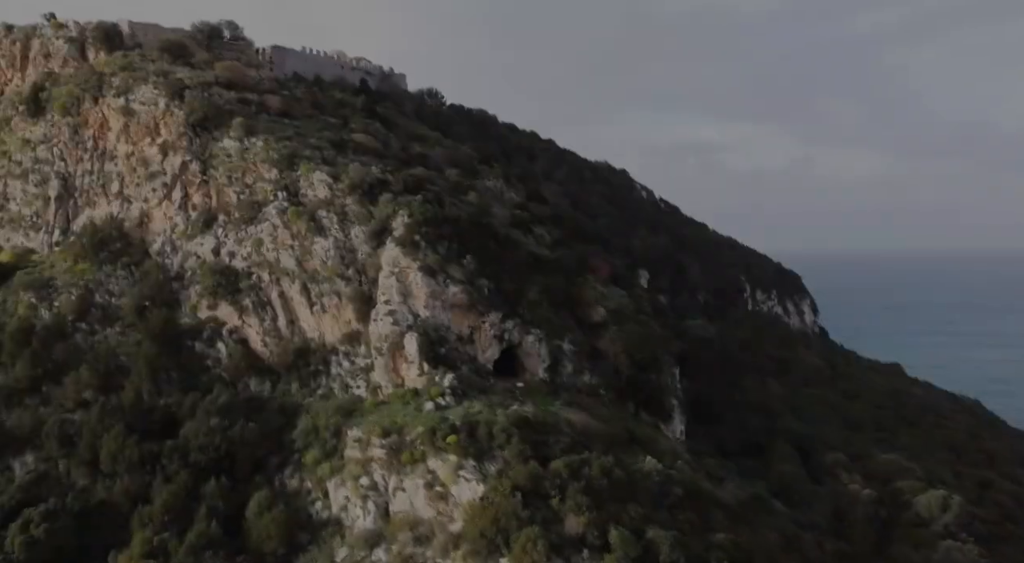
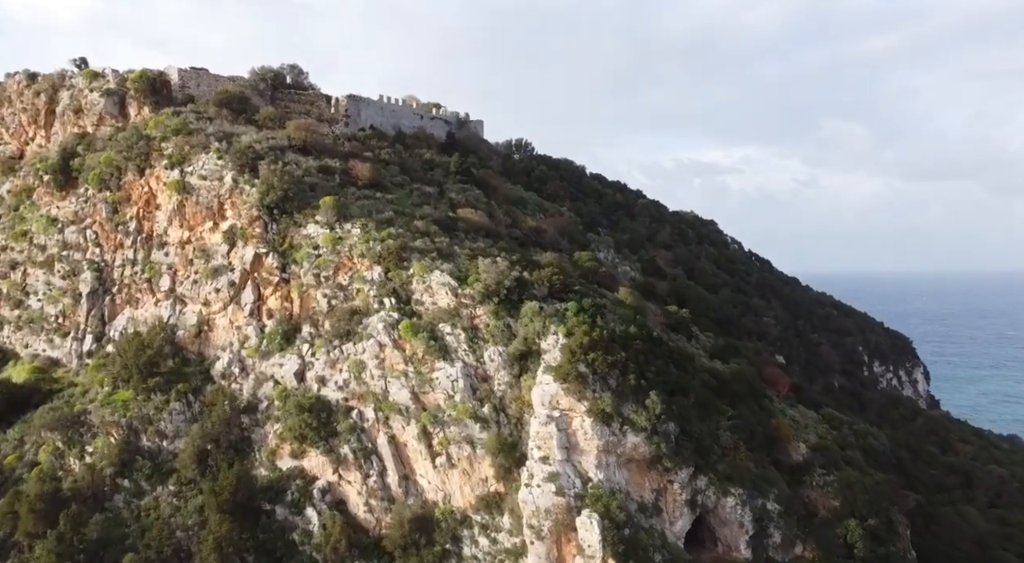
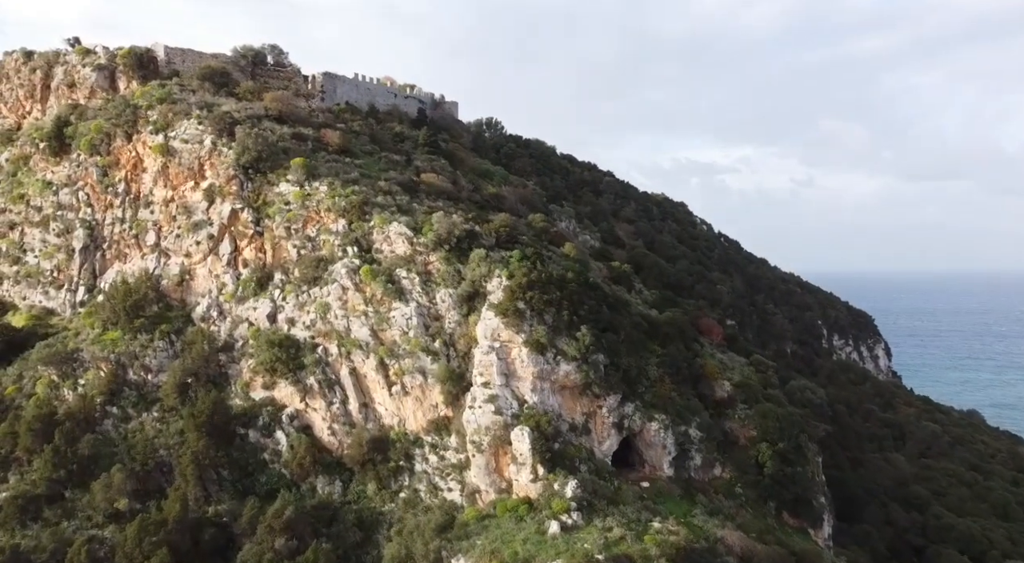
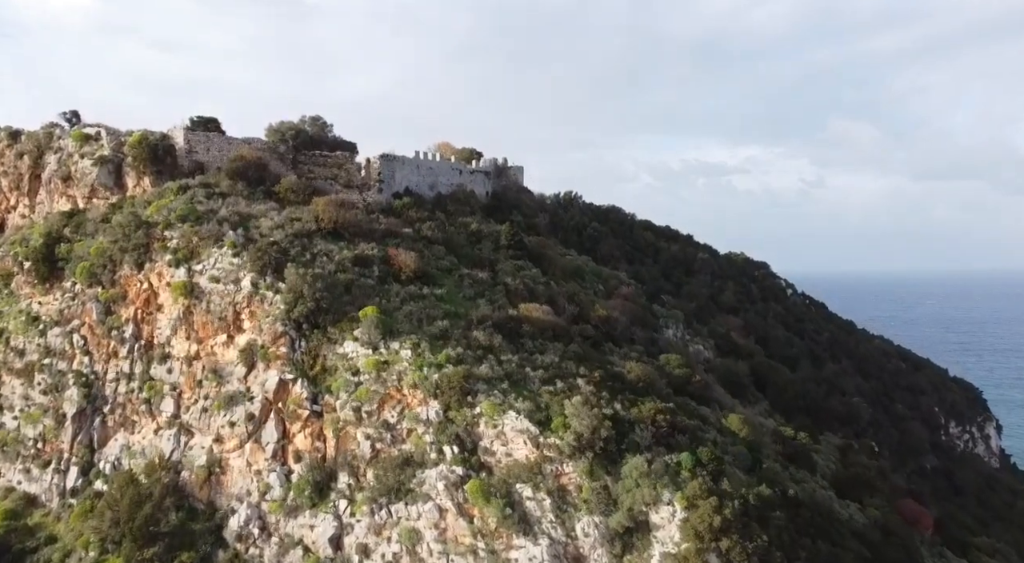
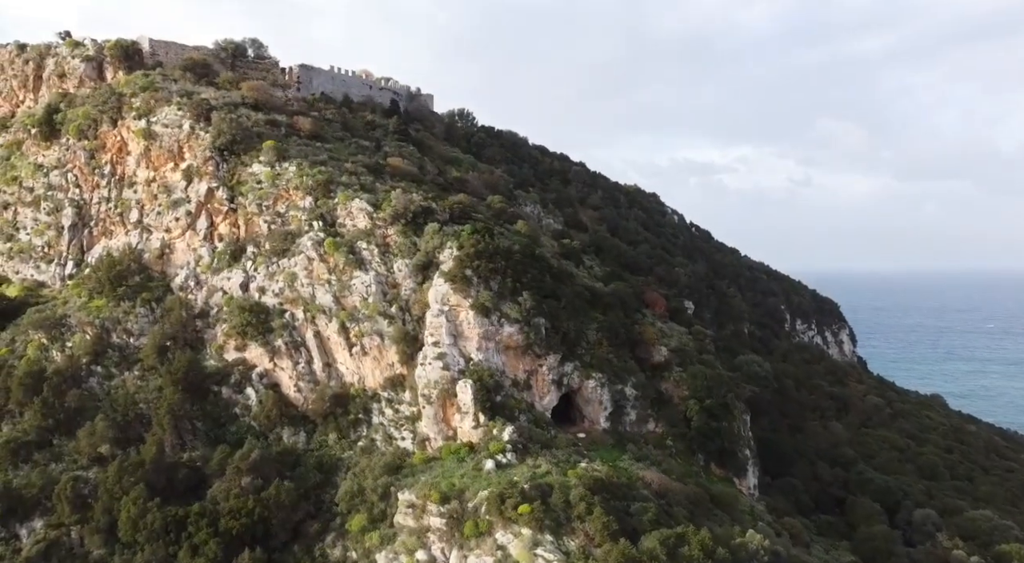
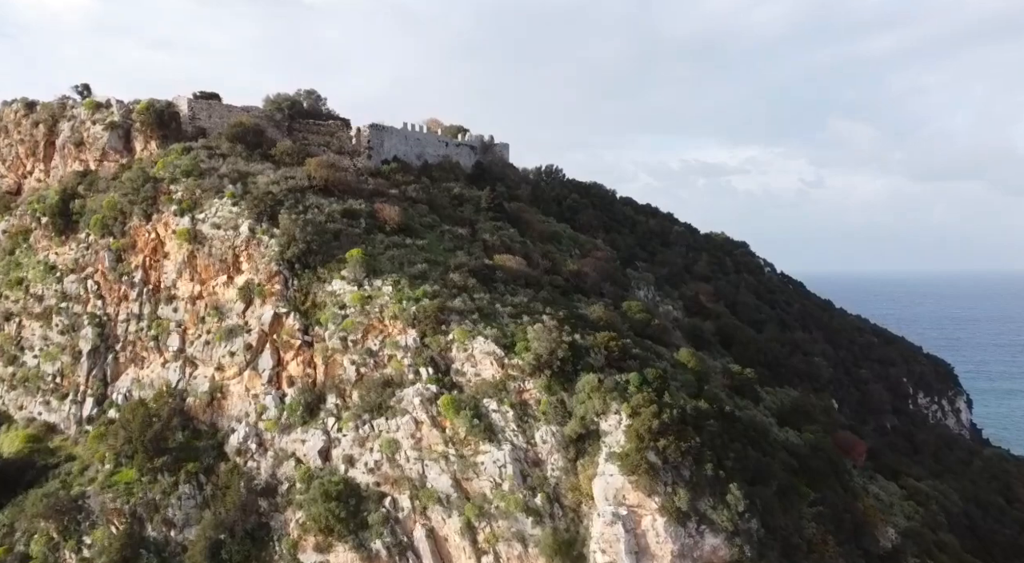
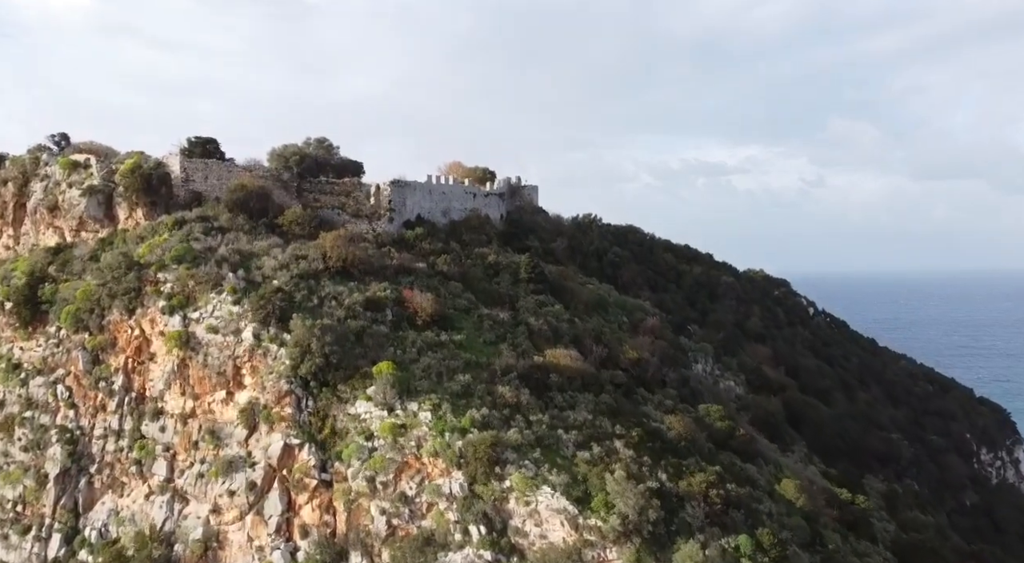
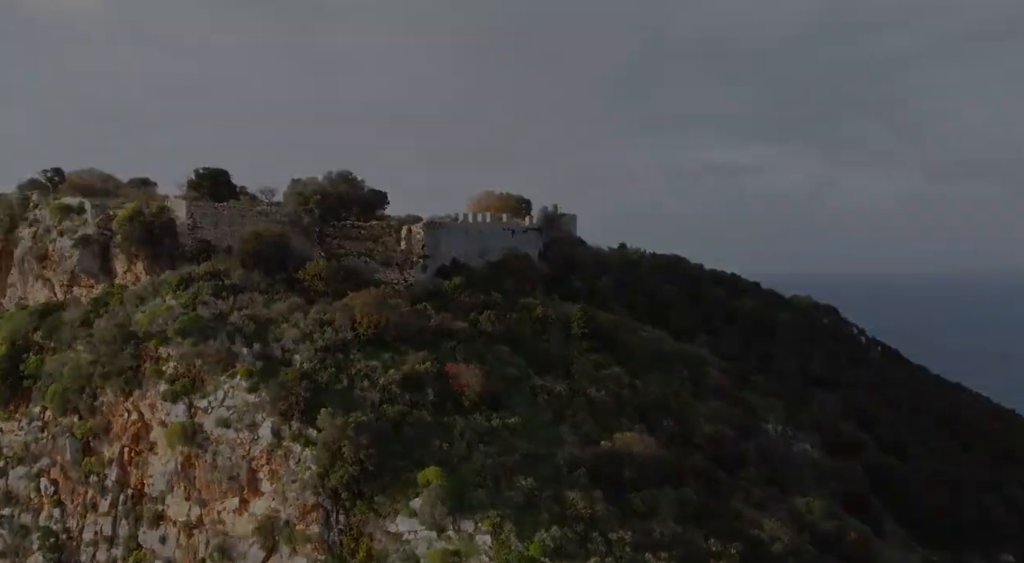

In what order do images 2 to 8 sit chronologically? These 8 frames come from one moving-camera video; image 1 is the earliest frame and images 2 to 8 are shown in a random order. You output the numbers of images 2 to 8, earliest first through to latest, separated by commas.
5, 3, 2, 6, 4, 7, 8
